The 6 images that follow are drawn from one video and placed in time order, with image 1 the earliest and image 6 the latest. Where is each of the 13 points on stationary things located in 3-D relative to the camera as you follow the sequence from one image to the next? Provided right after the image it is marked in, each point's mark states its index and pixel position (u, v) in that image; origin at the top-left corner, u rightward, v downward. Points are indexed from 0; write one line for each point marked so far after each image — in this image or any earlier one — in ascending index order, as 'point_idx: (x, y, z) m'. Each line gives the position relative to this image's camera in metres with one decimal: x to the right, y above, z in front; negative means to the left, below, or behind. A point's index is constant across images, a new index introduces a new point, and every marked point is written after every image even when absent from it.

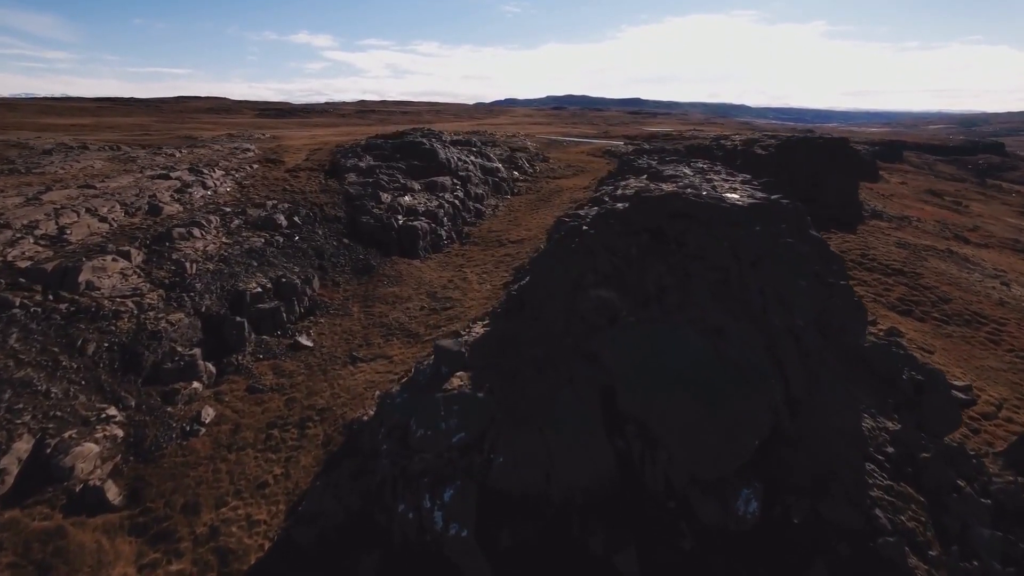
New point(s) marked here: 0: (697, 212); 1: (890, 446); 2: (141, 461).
0: (+5.3, +2.2, +17.2) m
1: (+8.8, -3.7, +13.8) m
2: (-8.6, -4.1, +13.8) m
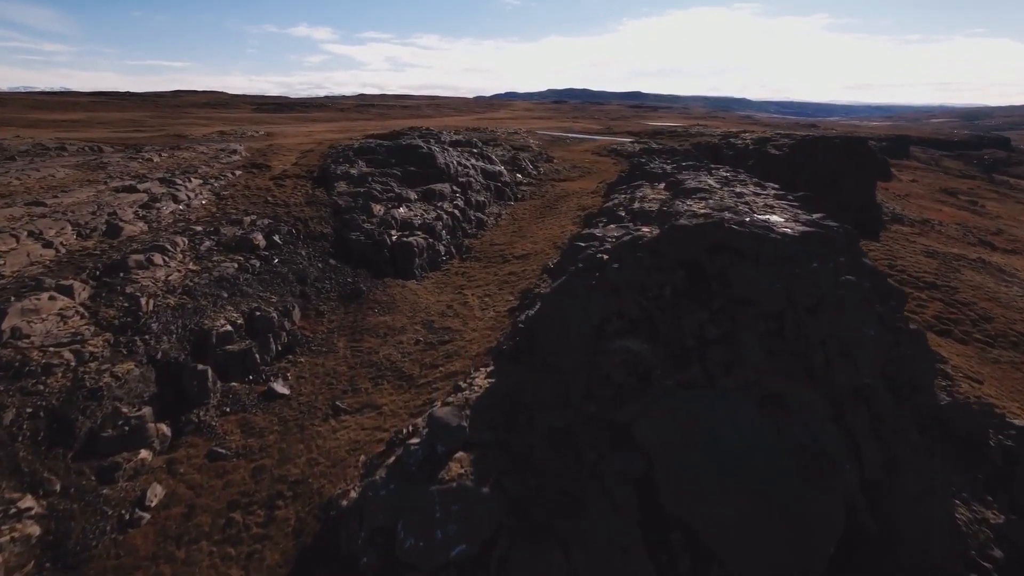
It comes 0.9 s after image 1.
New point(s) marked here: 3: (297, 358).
0: (+5.5, +1.0, +14.4) m
1: (+9.0, -4.8, +11.1) m
2: (-8.4, -5.2, +11.1) m
3: (-6.8, -2.2, +18.8) m
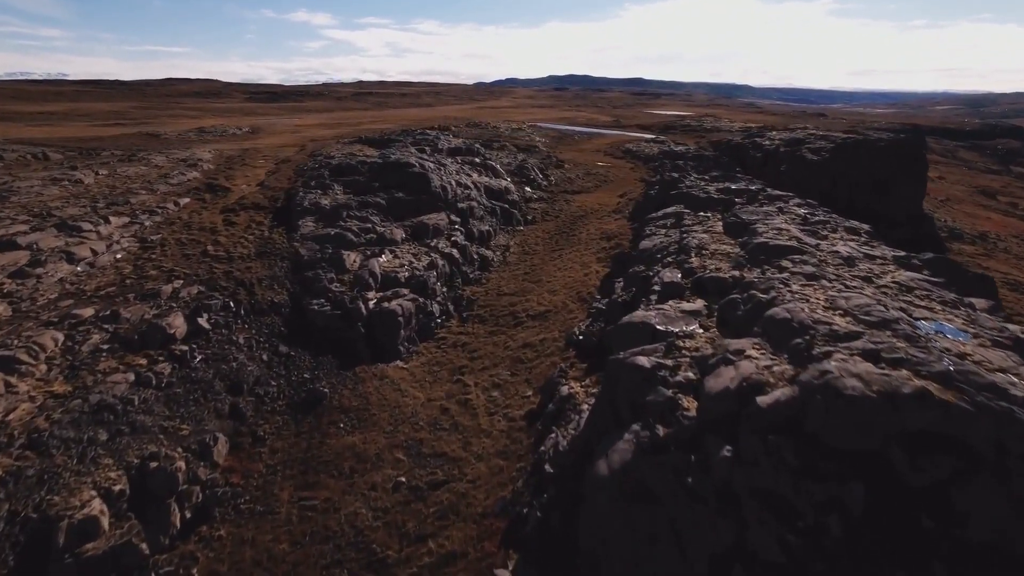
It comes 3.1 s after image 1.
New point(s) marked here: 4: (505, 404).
0: (+6.1, -1.9, +8.0) m
1: (+9.5, -7.9, +4.8) m
2: (-7.9, -8.2, +4.8) m
3: (-6.2, -5.1, +12.4) m
4: (-0.2, -3.4, +17.7) m
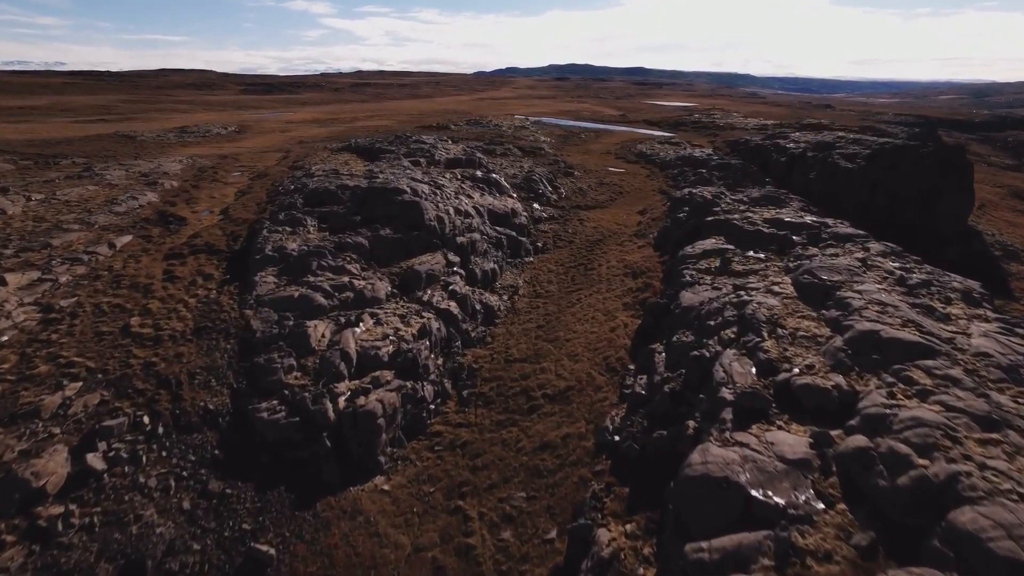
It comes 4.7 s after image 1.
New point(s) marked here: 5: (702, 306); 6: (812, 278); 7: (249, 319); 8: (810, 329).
0: (+6.5, -4.5, +3.2) m
1: (+9.9, -10.4, +0.1) m
2: (-7.5, -10.8, +0.1) m
3: (-5.8, -7.5, +7.7) m
4: (+0.2, -5.8, +12.9) m
5: (+6.2, -0.6, +19.5) m
6: (+8.9, +0.3, +17.7) m
7: (-7.3, -0.8, +16.6) m
8: (+7.5, -1.0, +15.1) m
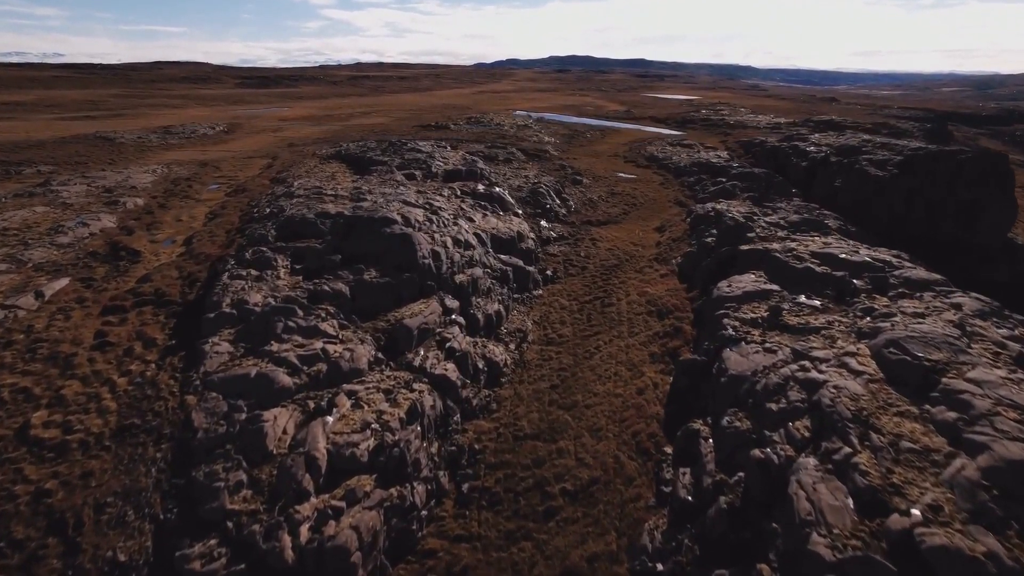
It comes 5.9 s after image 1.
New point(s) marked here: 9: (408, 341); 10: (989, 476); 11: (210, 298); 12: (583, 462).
0: (+6.8, -6.5, -0.4) m
1: (+10.2, -12.5, -3.4) m
2: (-7.2, -12.8, -3.3) m
3: (-5.6, -9.4, +4.2) m
4: (+0.5, -7.6, +9.4) m
5: (+6.5, -2.4, +15.9) m
6: (+9.2, -1.5, +14.1) m
7: (-7.0, -2.6, +13.0) m
8: (+7.8, -2.8, +11.5) m
9: (-3.1, -1.6, +17.7) m
10: (+7.9, -3.1, +9.9) m
11: (-8.8, -0.3, +17.4) m
12: (+1.9, -4.6, +16.2) m
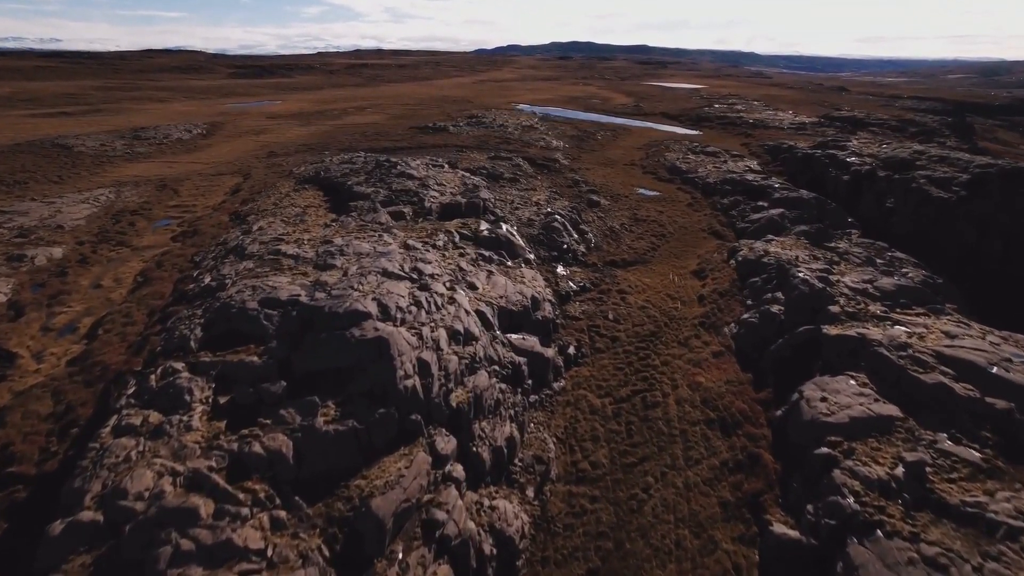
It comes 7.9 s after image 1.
0: (+7.2, -10.1, -6.3) m
1: (+10.6, -16.2, -9.2) m
2: (-6.8, -16.6, -9.1) m
3: (-5.1, -13.0, -1.7) m
4: (+0.9, -11.1, +3.5) m
5: (+6.9, -5.7, +9.9) m
6: (+9.6, -4.9, +8.0) m
7: (-6.6, -6.0, +7.0) m
8: (+8.3, -6.3, +5.4) m
9: (-2.6, -4.9, +11.6) m
10: (+8.4, -6.6, +3.9) m
11: (-8.3, -3.6, +11.3) m
12: (+2.4, -8.0, +10.2) m
